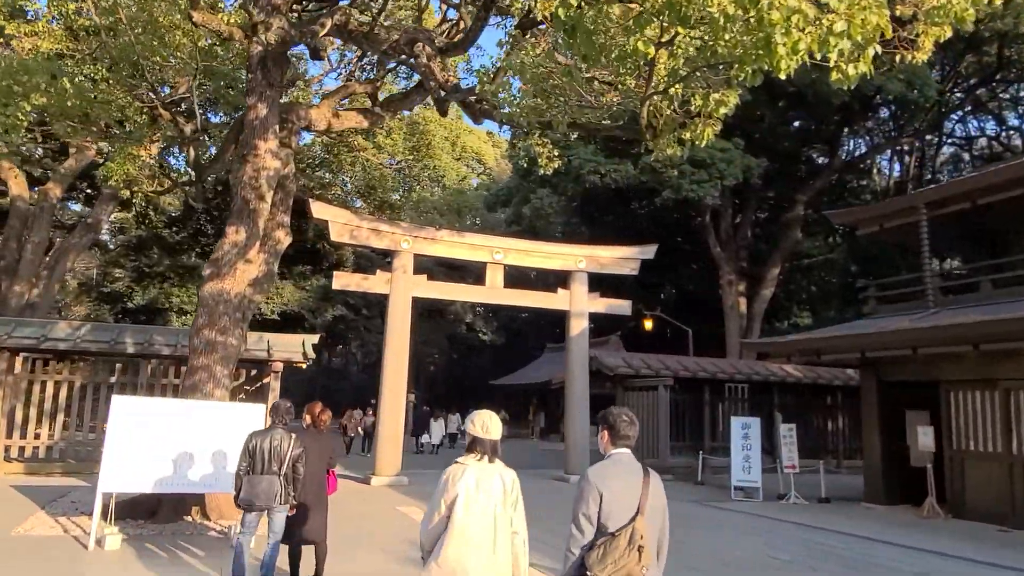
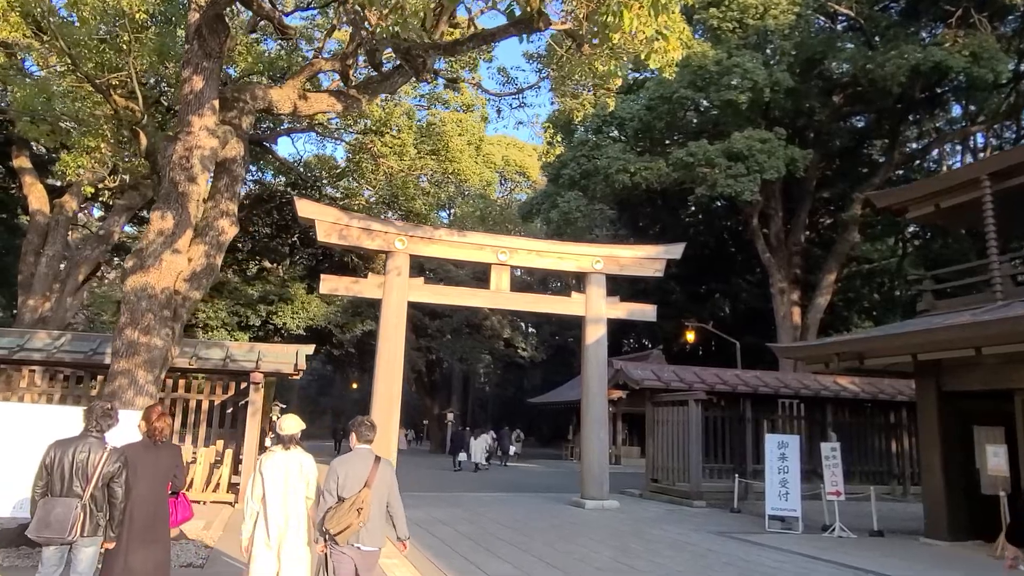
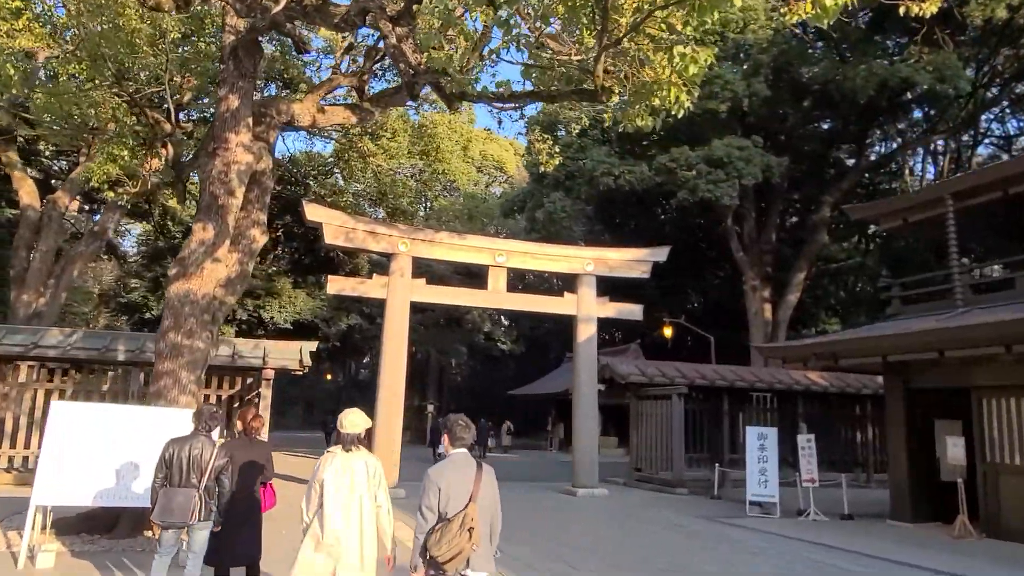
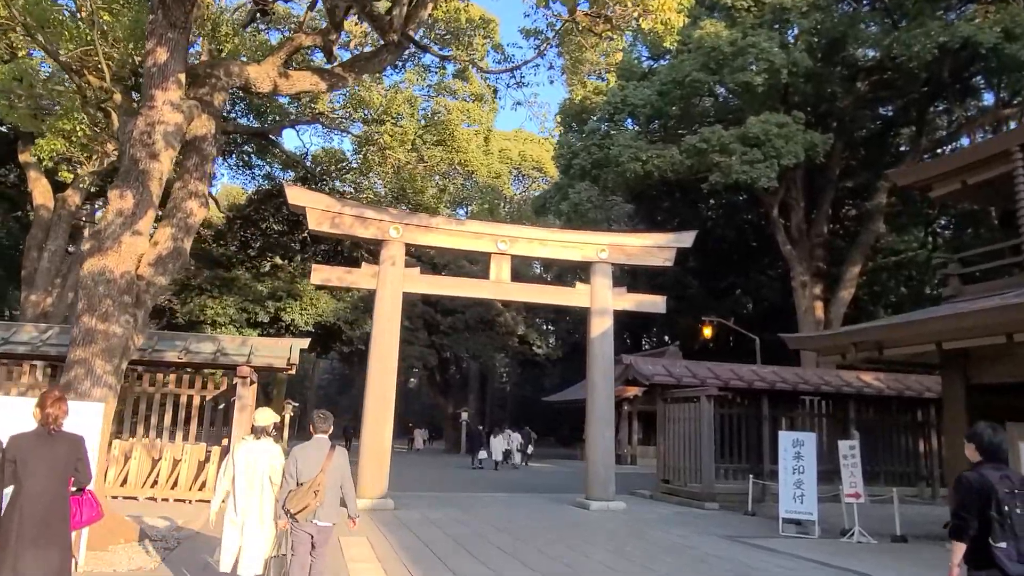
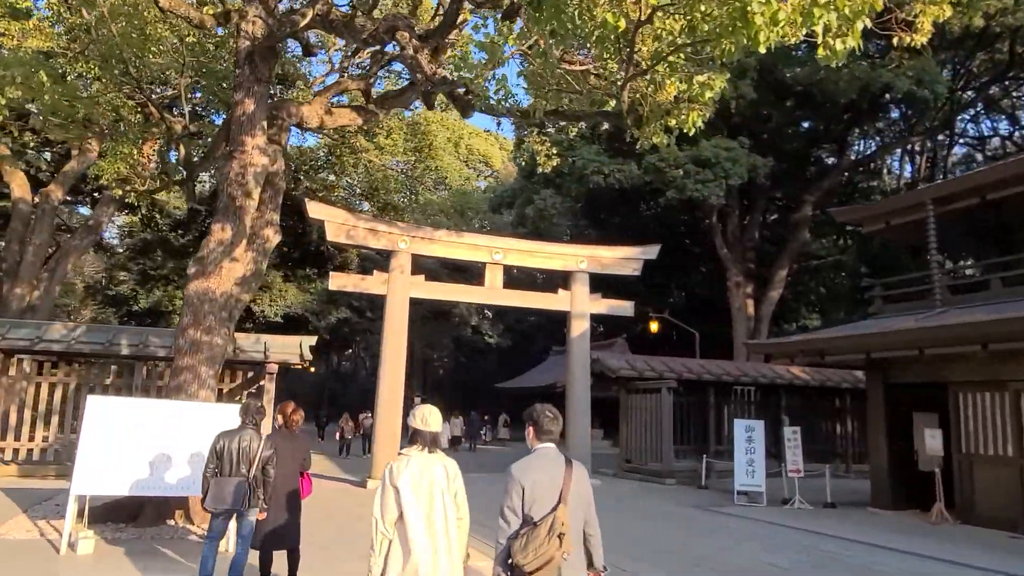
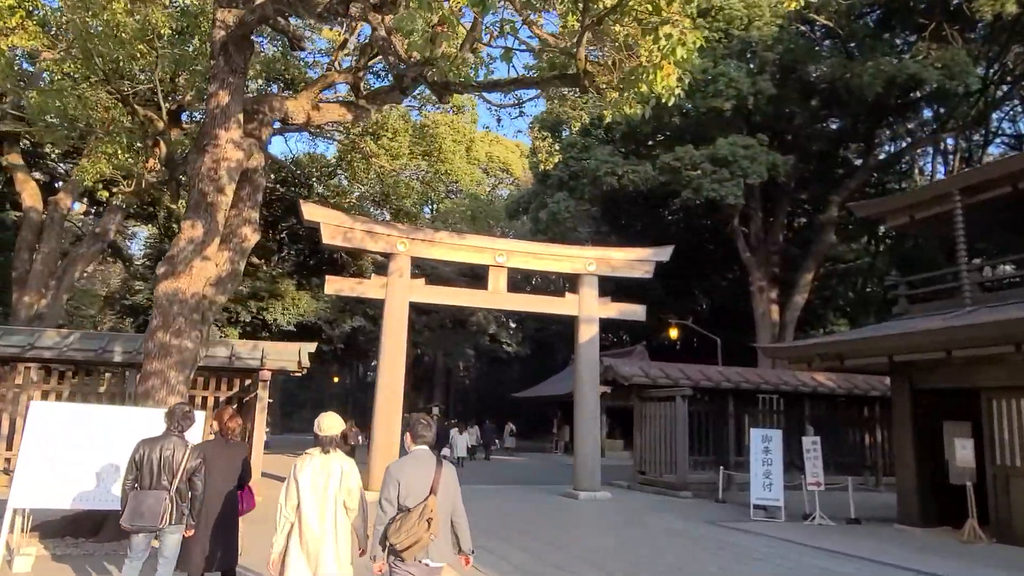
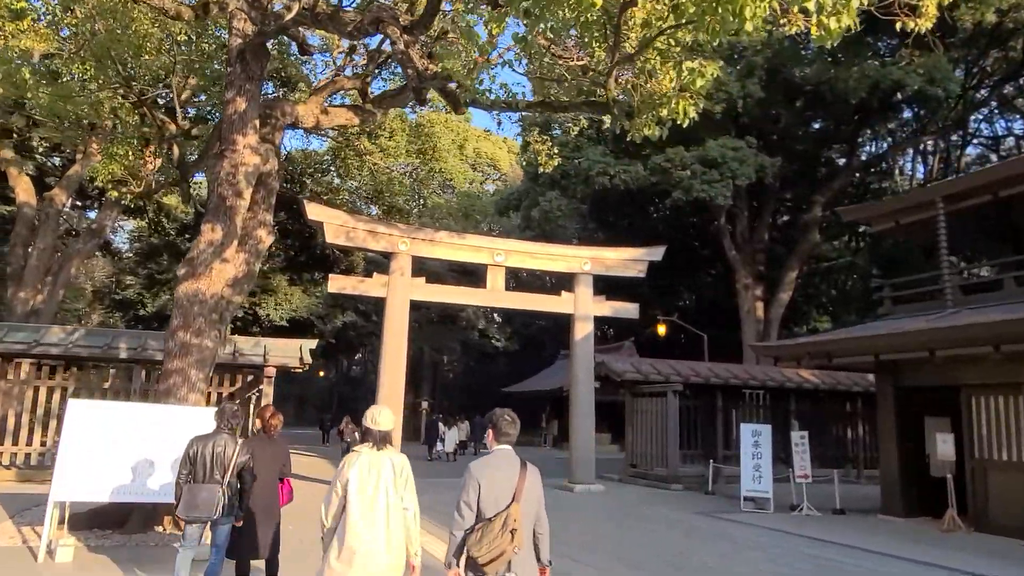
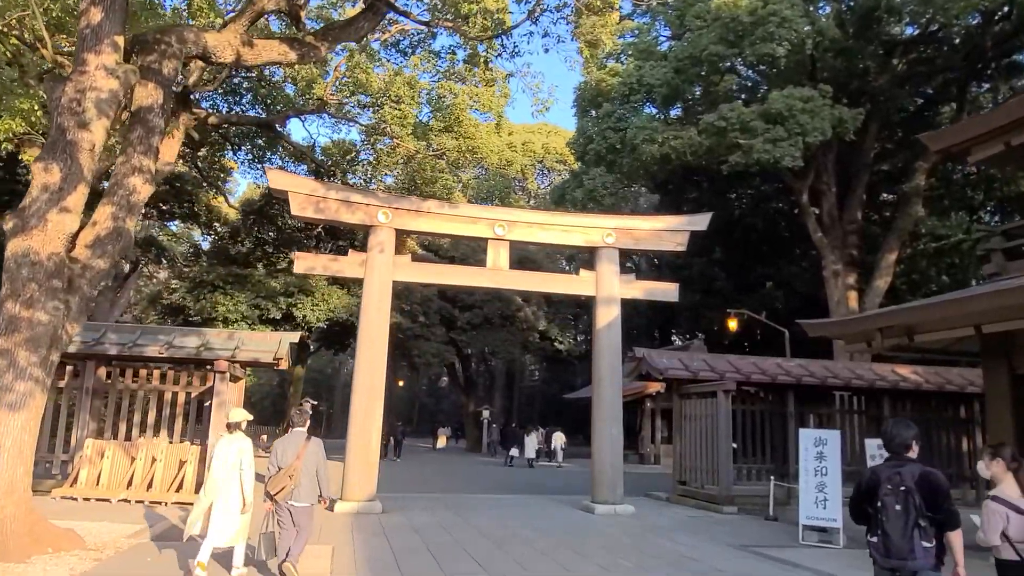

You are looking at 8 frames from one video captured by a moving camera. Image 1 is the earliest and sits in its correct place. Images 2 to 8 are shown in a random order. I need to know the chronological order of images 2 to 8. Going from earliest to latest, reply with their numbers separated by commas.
5, 7, 3, 6, 2, 4, 8
